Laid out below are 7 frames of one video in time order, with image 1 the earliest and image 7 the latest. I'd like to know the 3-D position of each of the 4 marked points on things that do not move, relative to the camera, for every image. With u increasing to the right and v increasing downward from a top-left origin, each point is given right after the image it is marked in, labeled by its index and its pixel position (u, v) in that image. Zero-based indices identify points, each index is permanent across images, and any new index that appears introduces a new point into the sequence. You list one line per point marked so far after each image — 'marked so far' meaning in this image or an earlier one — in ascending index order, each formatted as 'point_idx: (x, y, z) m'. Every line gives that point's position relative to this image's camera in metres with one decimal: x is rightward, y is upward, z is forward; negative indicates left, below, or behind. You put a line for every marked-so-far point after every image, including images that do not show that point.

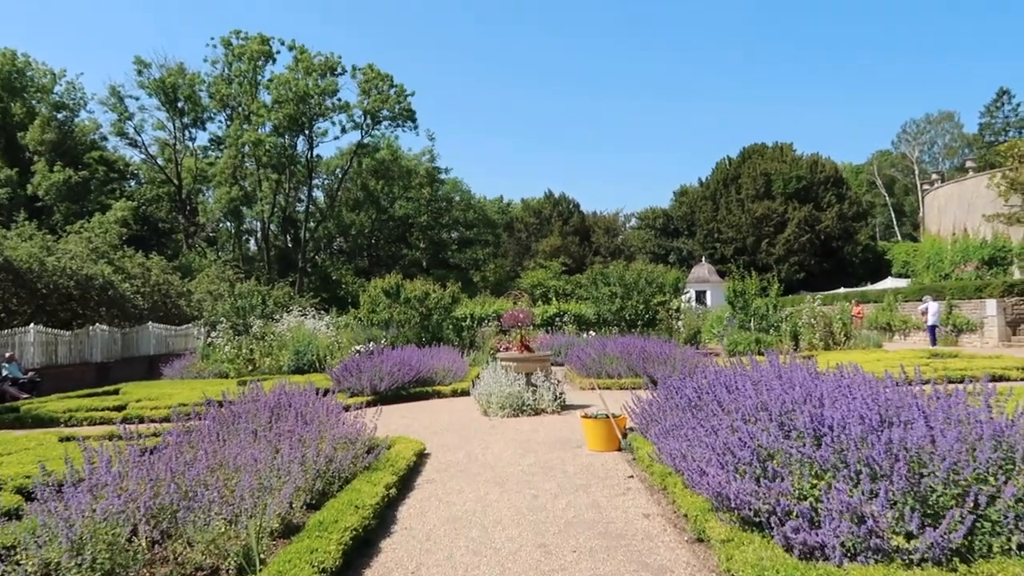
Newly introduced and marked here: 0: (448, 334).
0: (-1.6, -1.2, +19.9) m
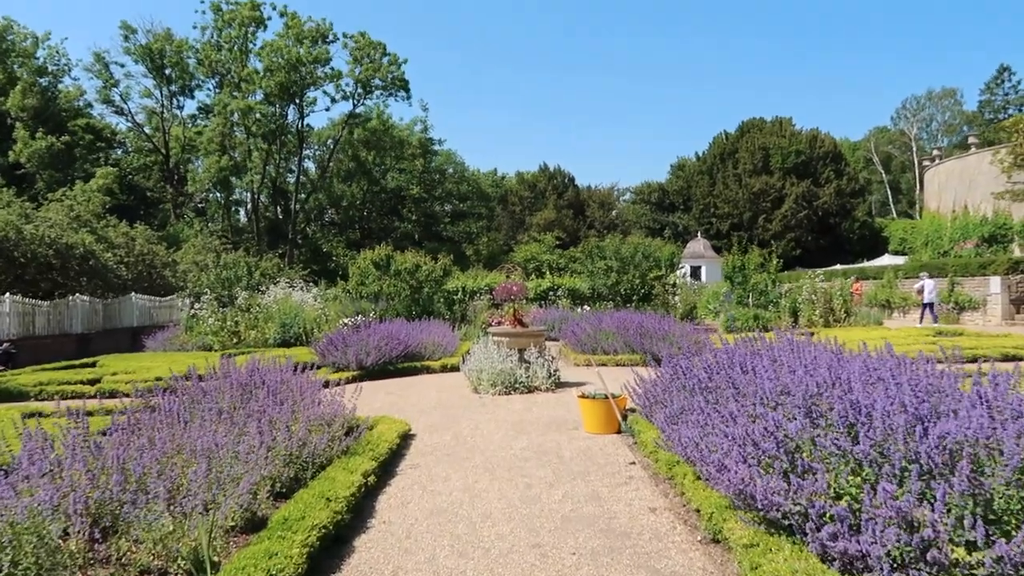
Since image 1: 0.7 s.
0: (-1.8, -0.5, +19.4) m
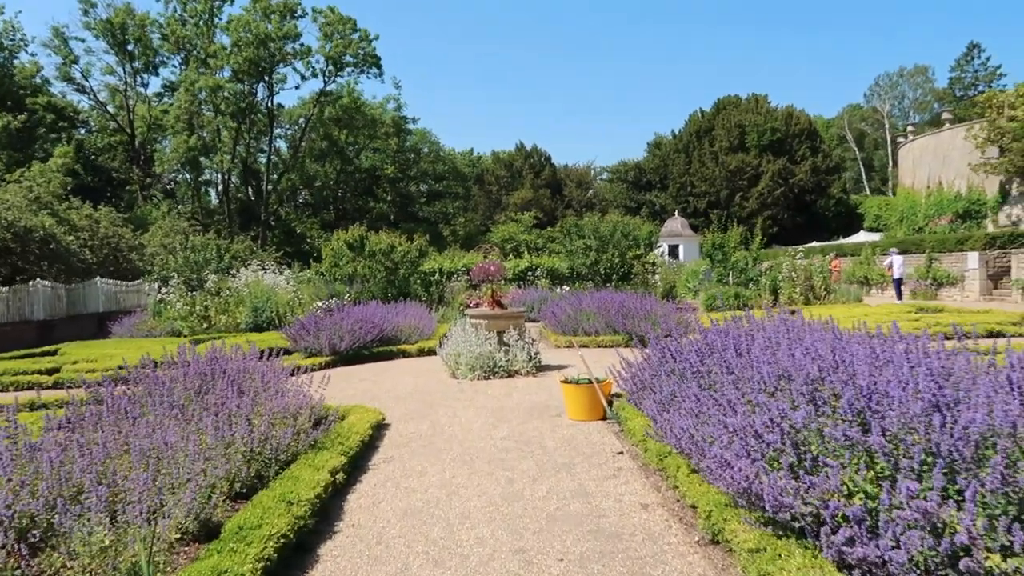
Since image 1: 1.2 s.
0: (-2.3, 0.0, +19.0) m
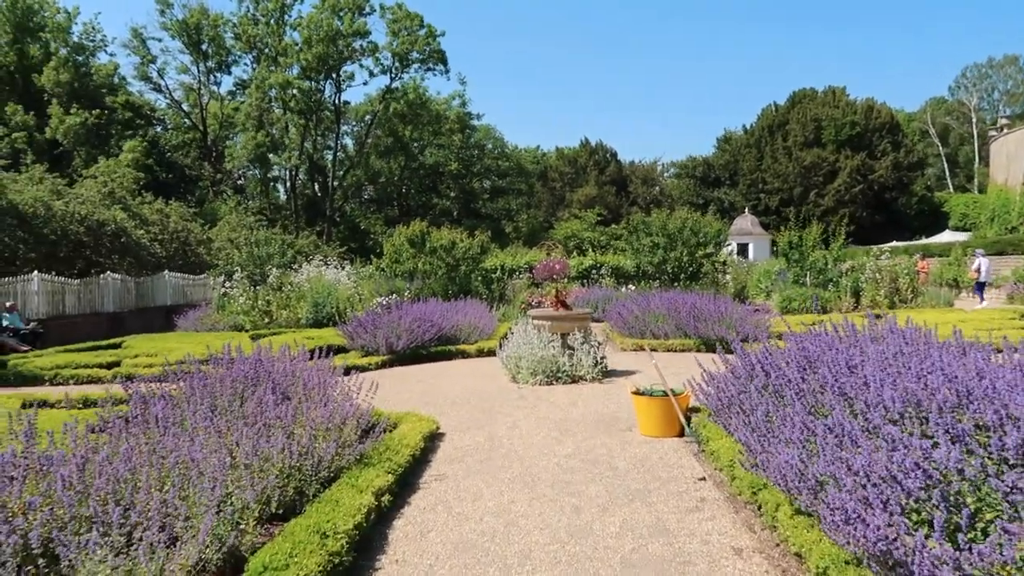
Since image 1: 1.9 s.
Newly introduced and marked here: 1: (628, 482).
0: (-0.8, 0.0, +18.6) m
1: (+0.6, -1.1, +4.4) m
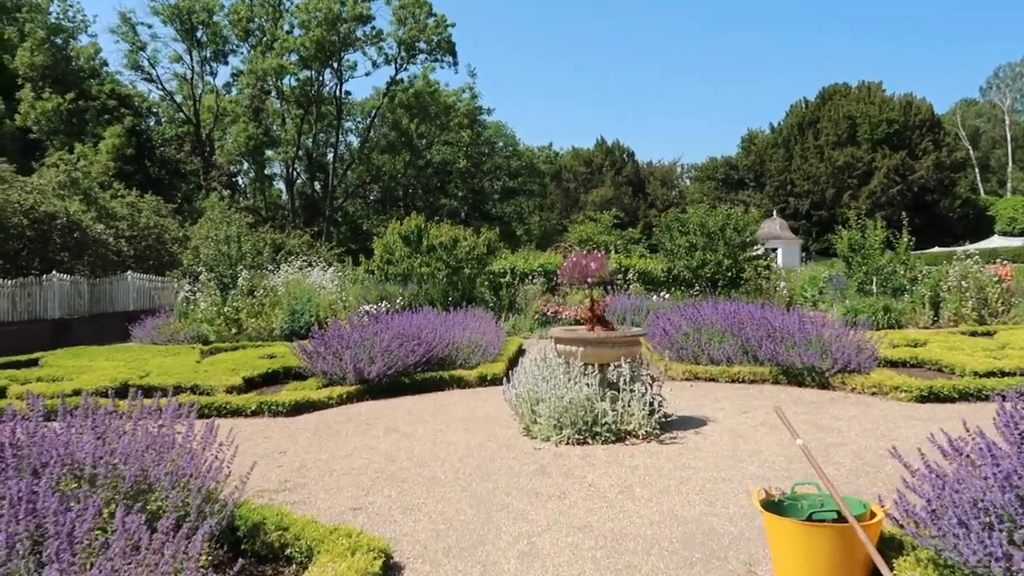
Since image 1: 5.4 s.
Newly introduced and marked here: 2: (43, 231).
0: (-0.6, -0.1, +15.9) m
1: (+0.7, -1.1, +1.6) m
2: (-9.8, +1.2, +16.3) m
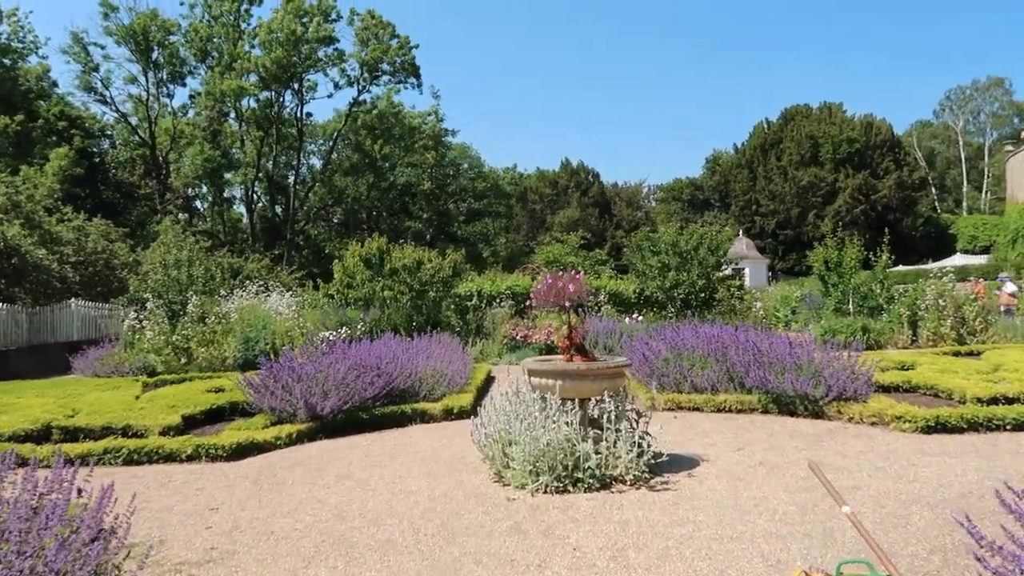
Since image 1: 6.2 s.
0: (-1.2, -0.6, +15.1) m
1: (+0.7, -1.2, +1.0) m
2: (-10.4, +0.6, +15.3) m
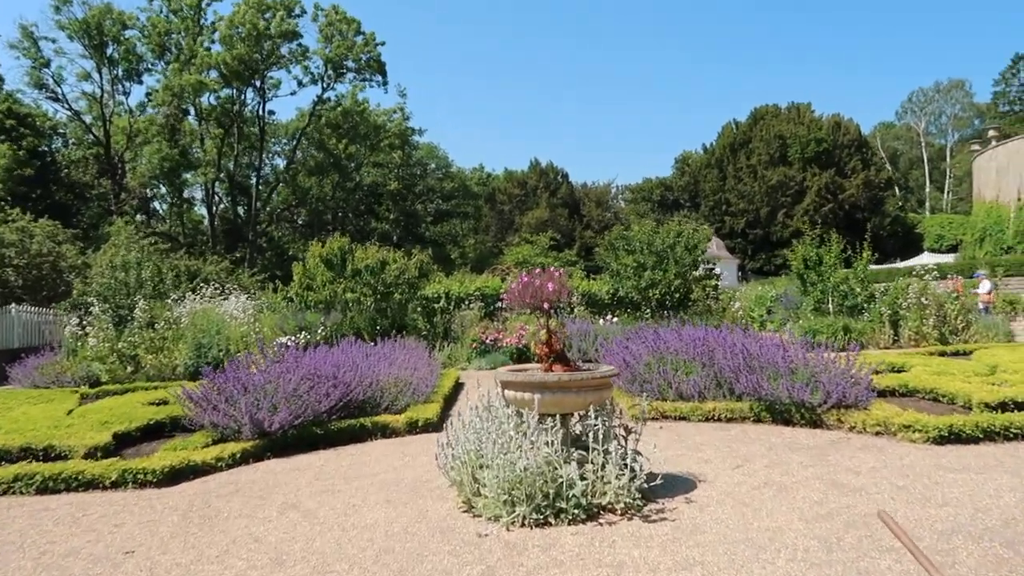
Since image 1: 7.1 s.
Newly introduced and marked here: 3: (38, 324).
0: (-1.8, -0.6, +14.4) m
1: (+0.7, -1.1, +0.3) m
2: (-11.0, +0.5, +14.2) m
3: (-10.8, -0.8, +18.2) m
